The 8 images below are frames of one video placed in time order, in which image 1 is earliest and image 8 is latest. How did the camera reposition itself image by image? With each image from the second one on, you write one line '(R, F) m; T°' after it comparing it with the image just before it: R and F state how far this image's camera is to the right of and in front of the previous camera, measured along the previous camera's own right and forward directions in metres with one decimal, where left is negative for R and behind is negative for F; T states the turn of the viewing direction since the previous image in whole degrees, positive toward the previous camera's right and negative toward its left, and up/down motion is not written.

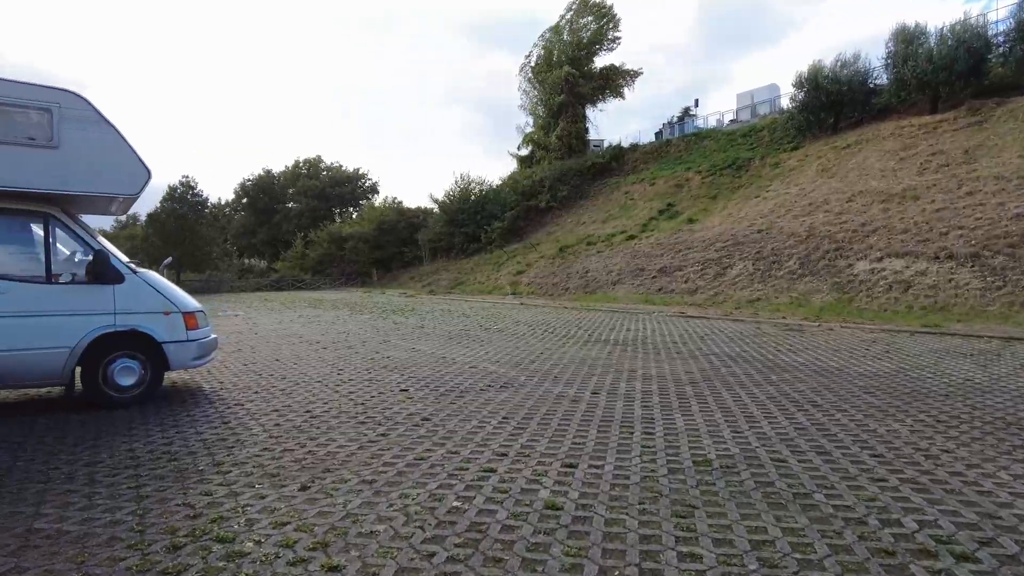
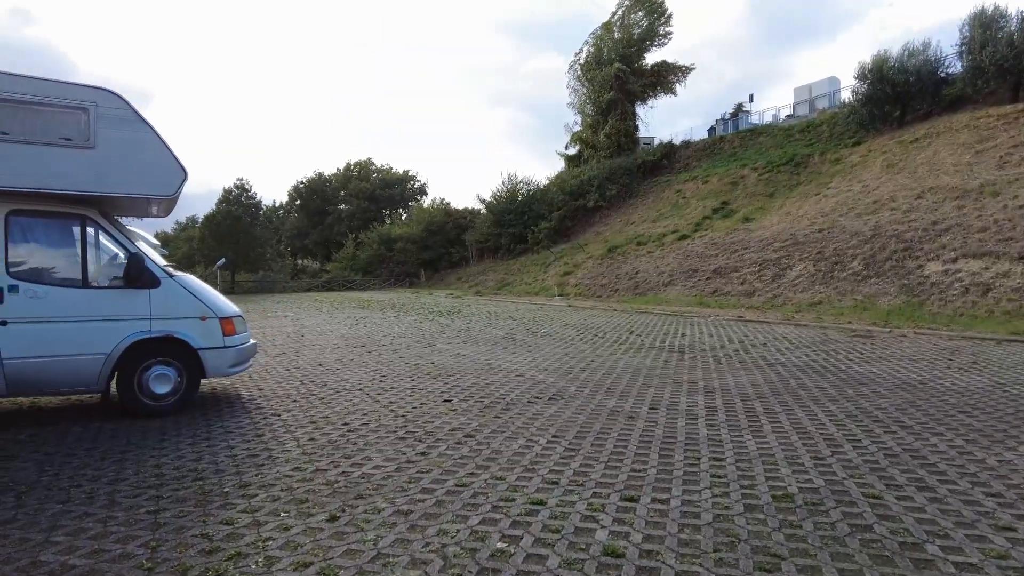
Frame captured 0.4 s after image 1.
(0.0, +0.5) m; -4°
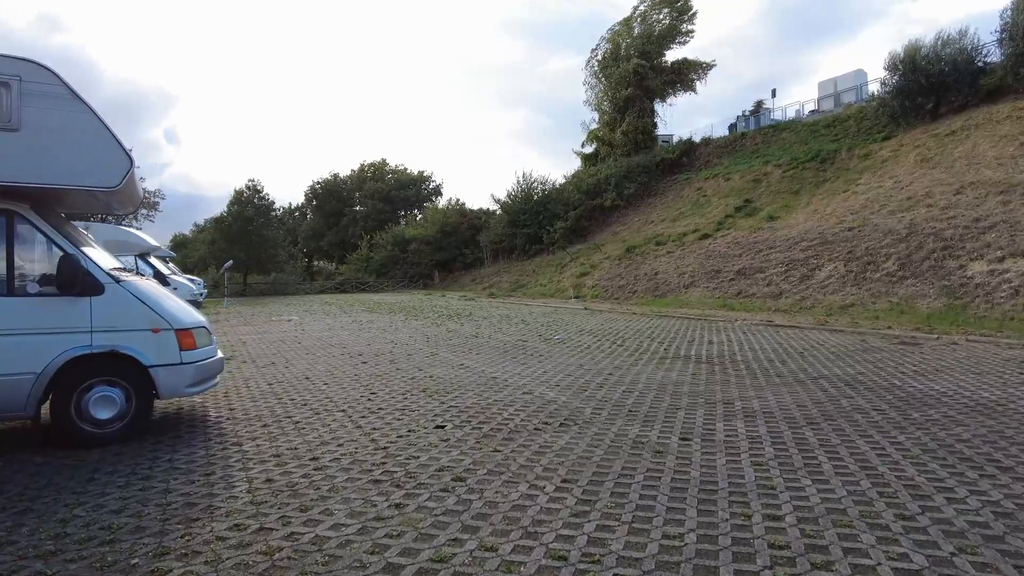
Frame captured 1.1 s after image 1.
(+0.1, +1.0) m; -1°
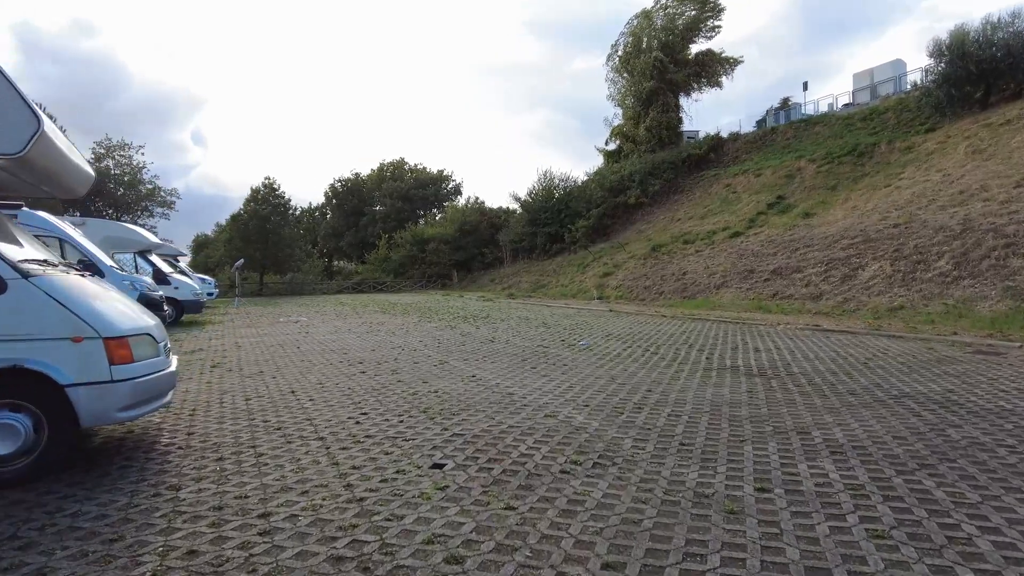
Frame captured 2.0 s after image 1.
(0.0, +1.3) m; -2°
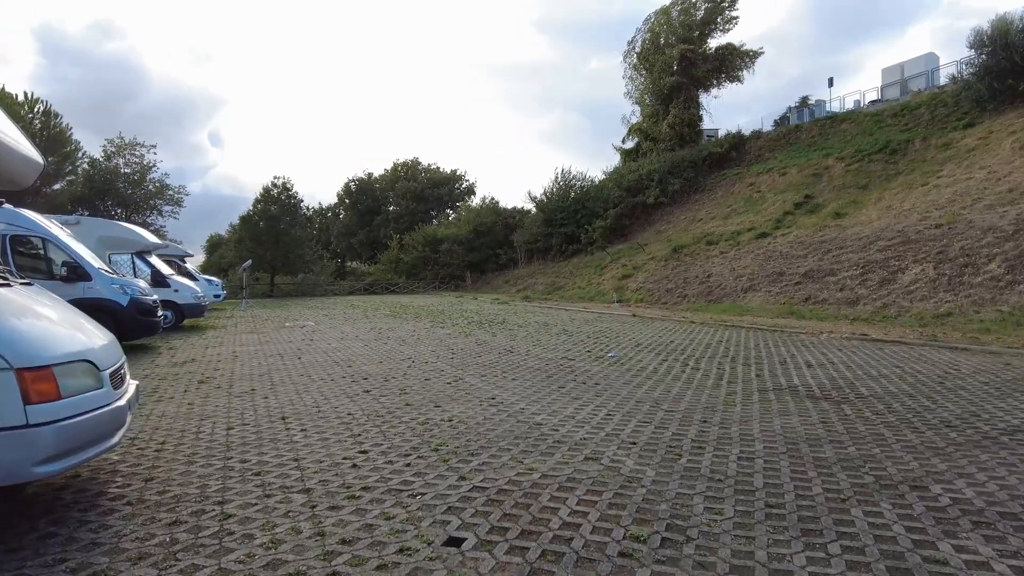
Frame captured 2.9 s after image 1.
(-0.1, +1.1) m; -1°
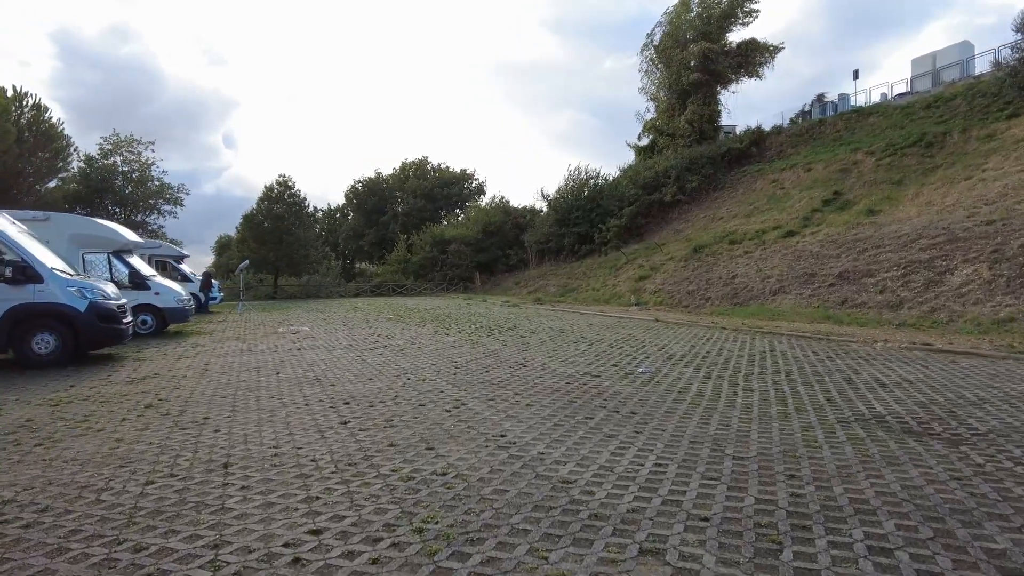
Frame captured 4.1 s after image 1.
(0.0, +1.6) m; -1°
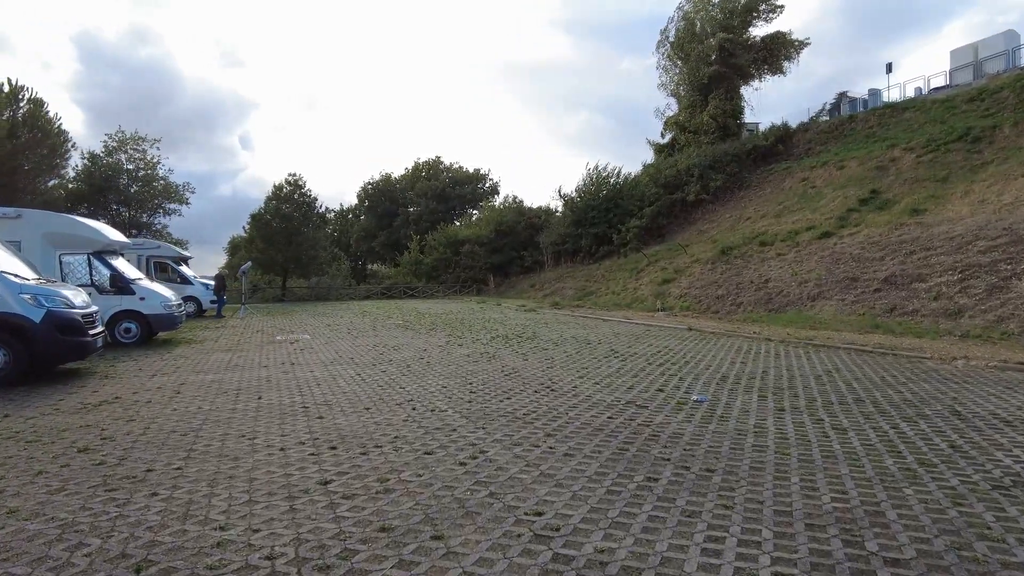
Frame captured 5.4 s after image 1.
(-0.2, +1.6) m; -1°
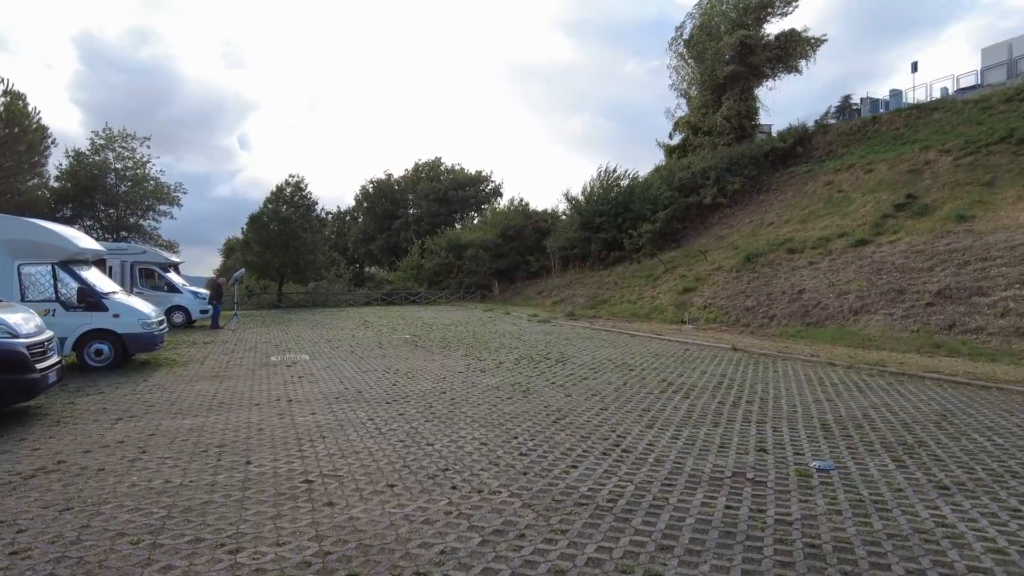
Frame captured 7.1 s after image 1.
(-0.6, +1.8) m; 0°
